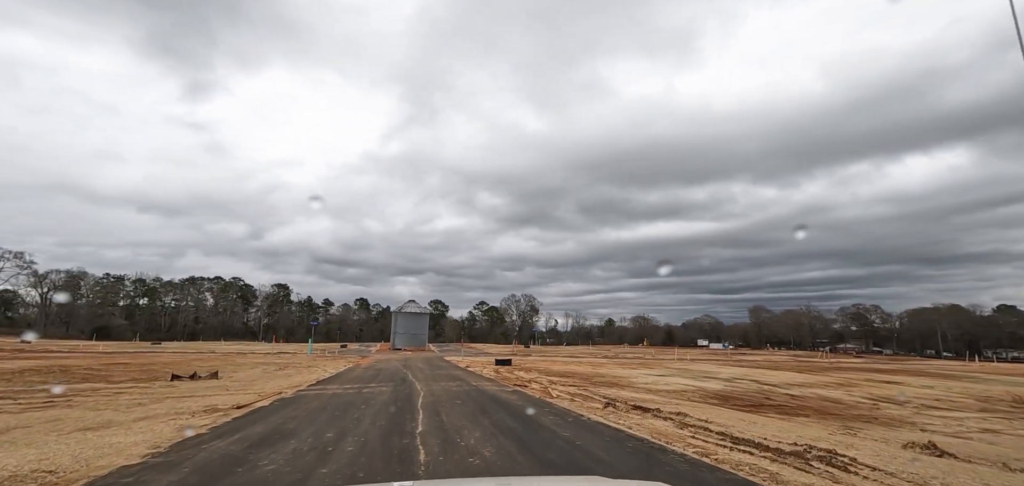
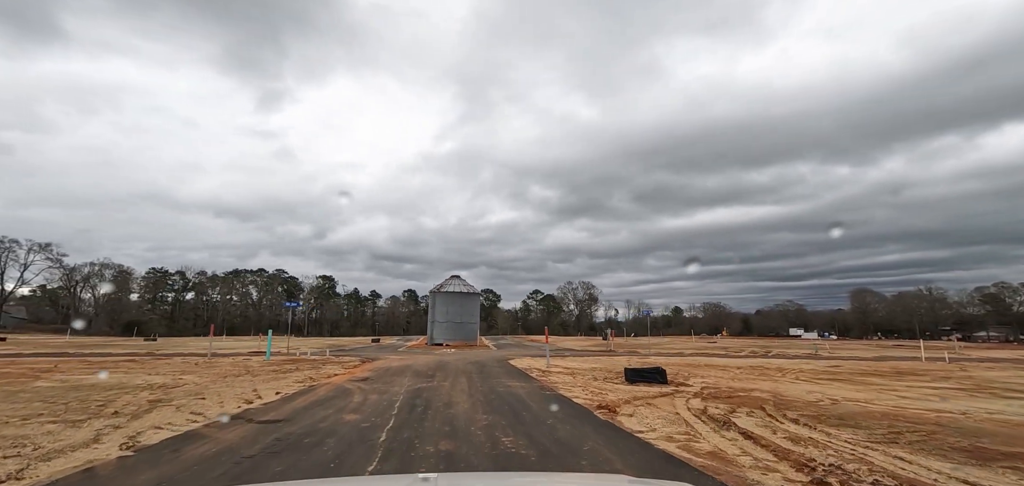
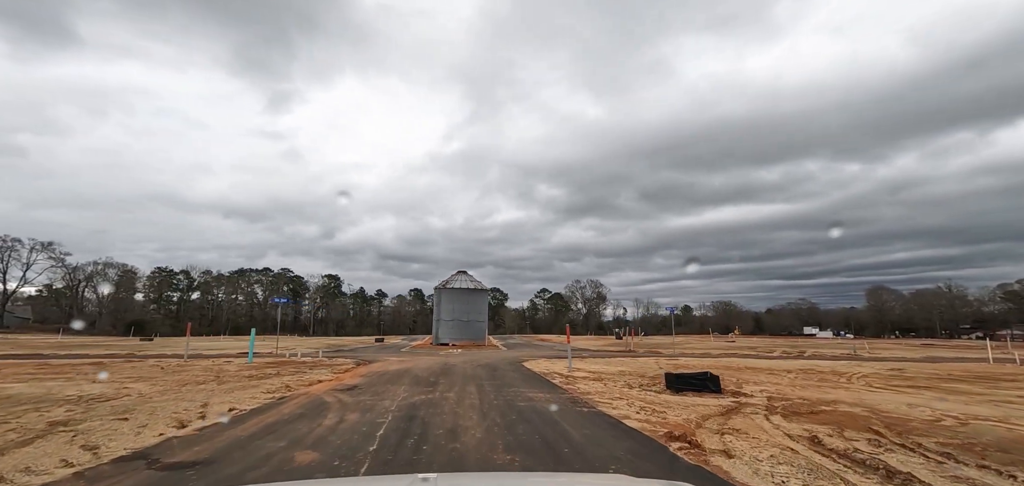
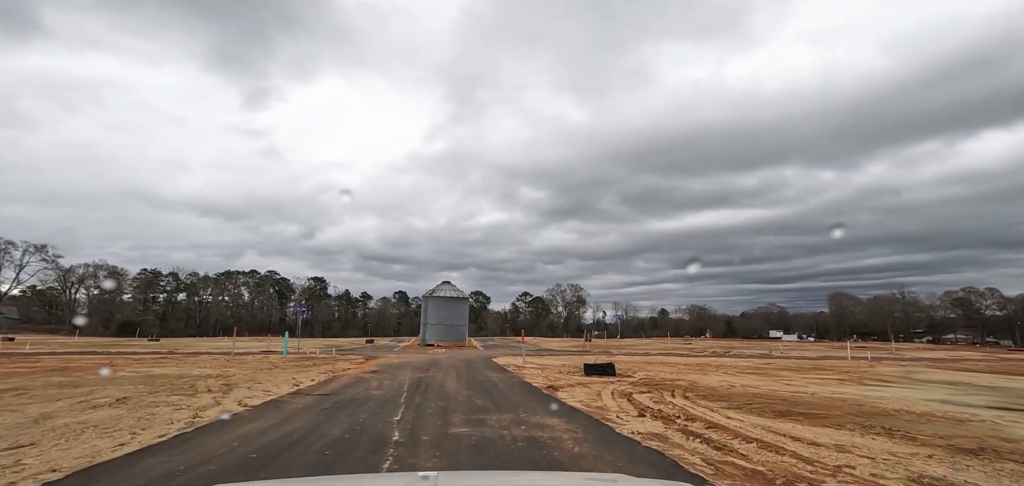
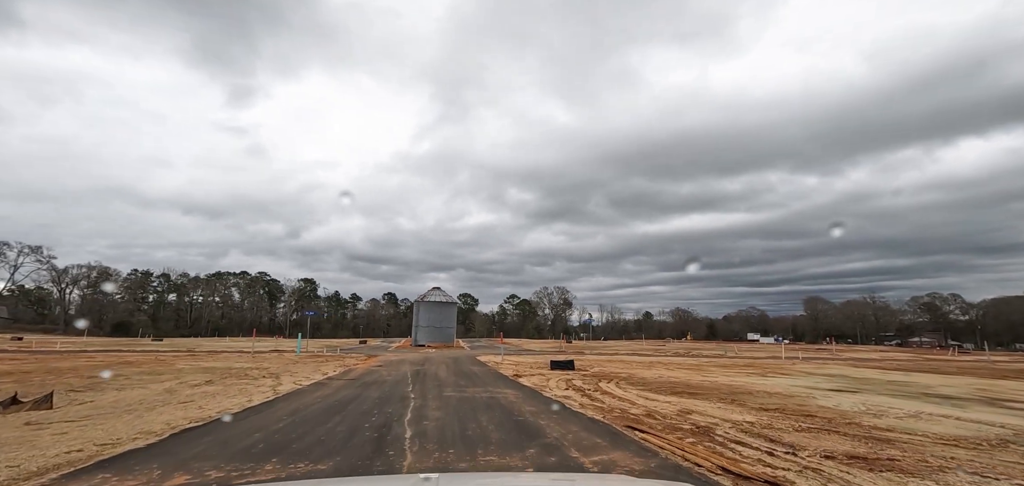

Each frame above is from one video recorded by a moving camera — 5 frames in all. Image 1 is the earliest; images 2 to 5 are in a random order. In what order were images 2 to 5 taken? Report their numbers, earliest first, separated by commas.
5, 4, 2, 3
